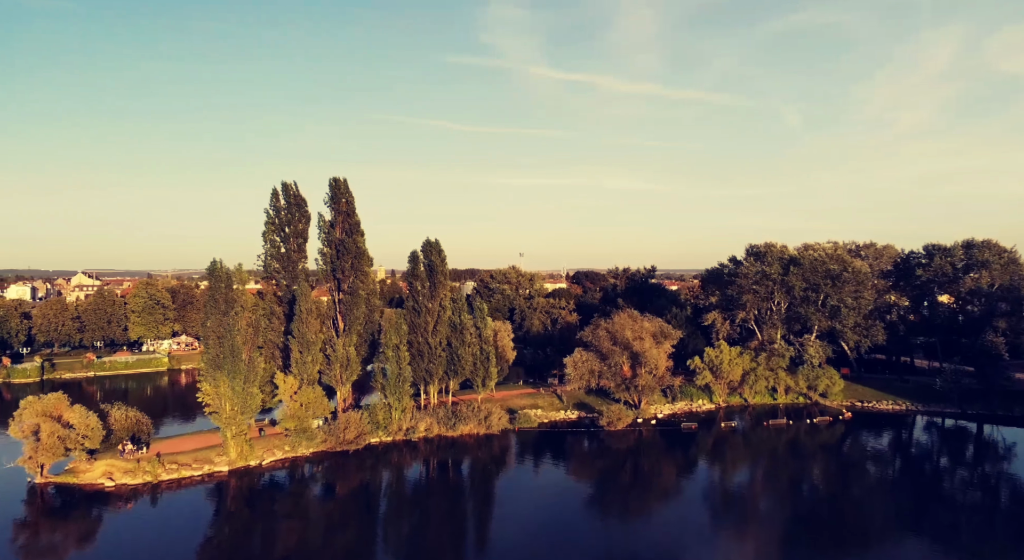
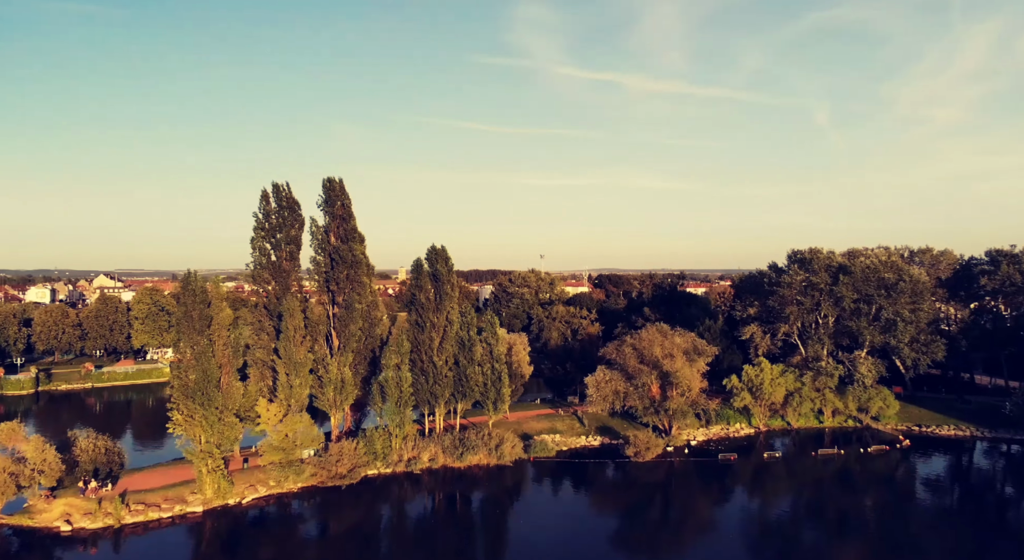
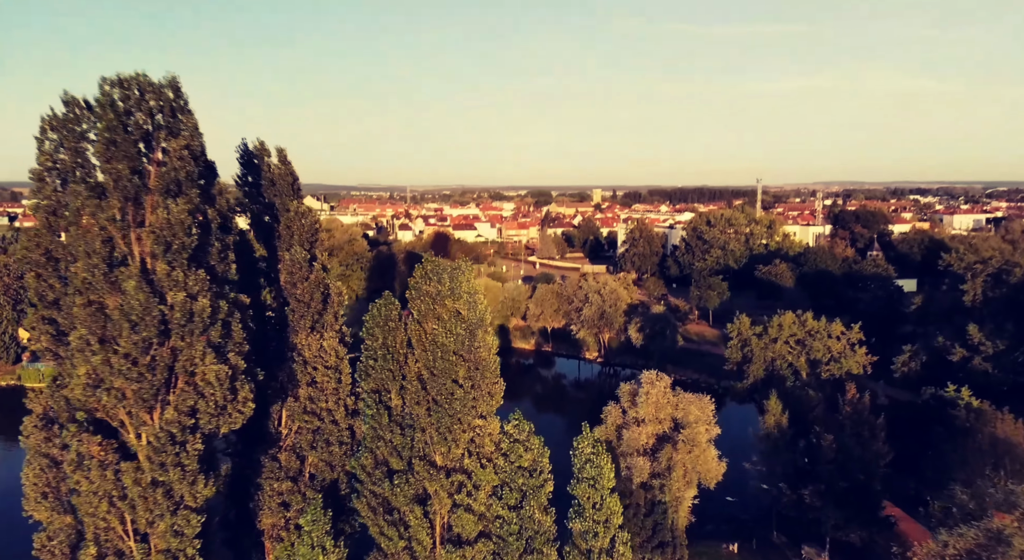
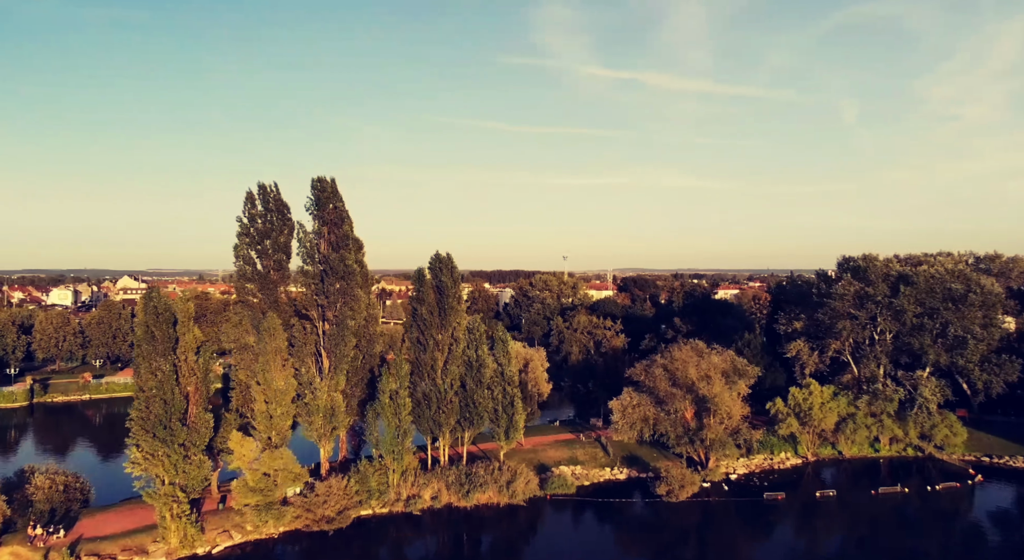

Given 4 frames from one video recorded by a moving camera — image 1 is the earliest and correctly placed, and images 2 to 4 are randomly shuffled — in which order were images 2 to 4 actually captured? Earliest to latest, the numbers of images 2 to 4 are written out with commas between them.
2, 4, 3
